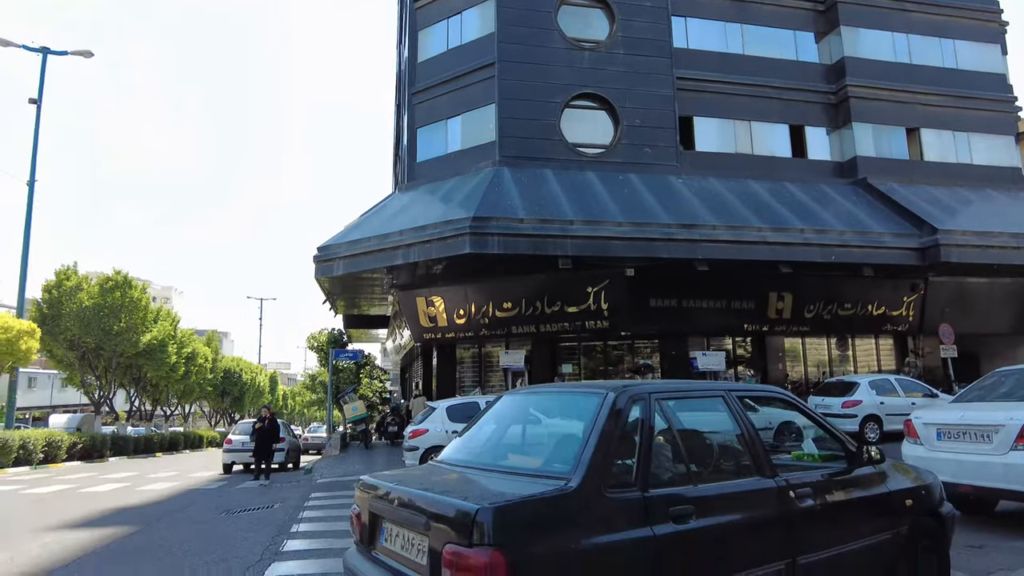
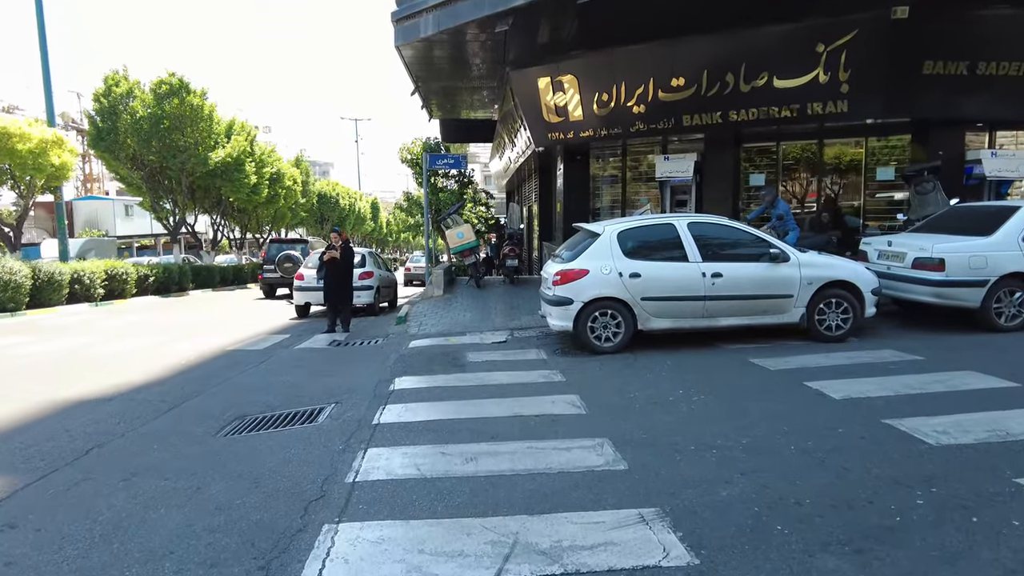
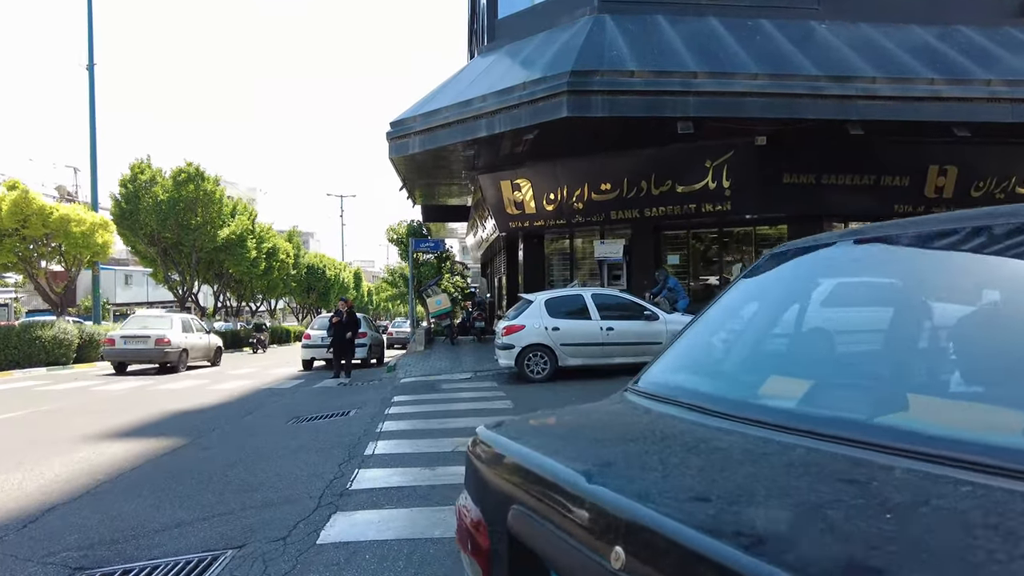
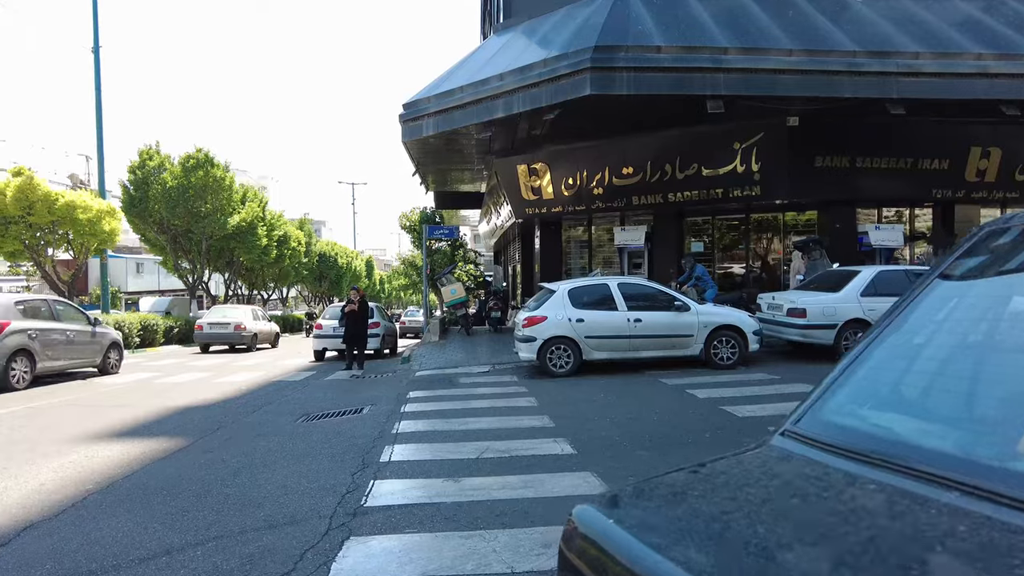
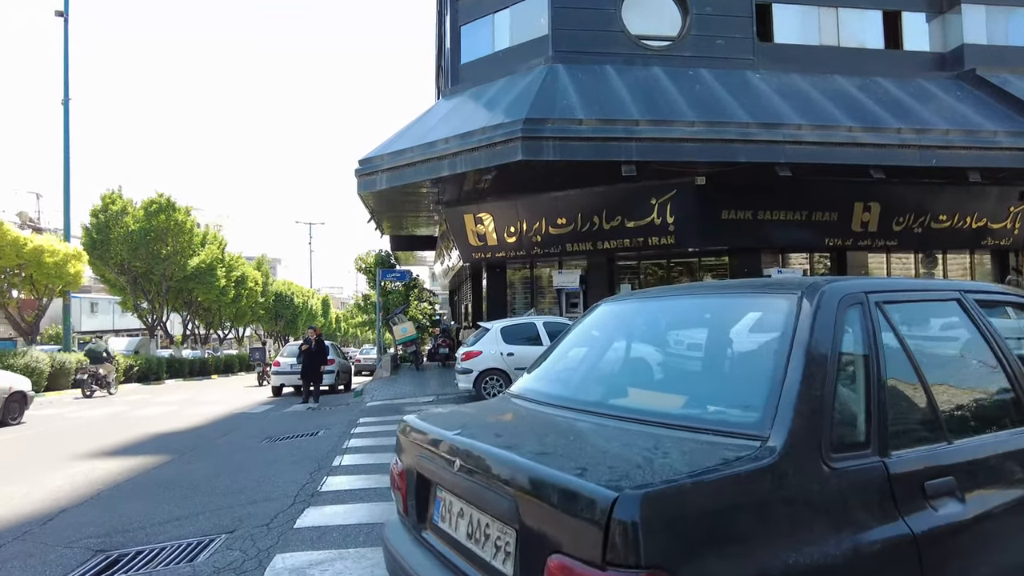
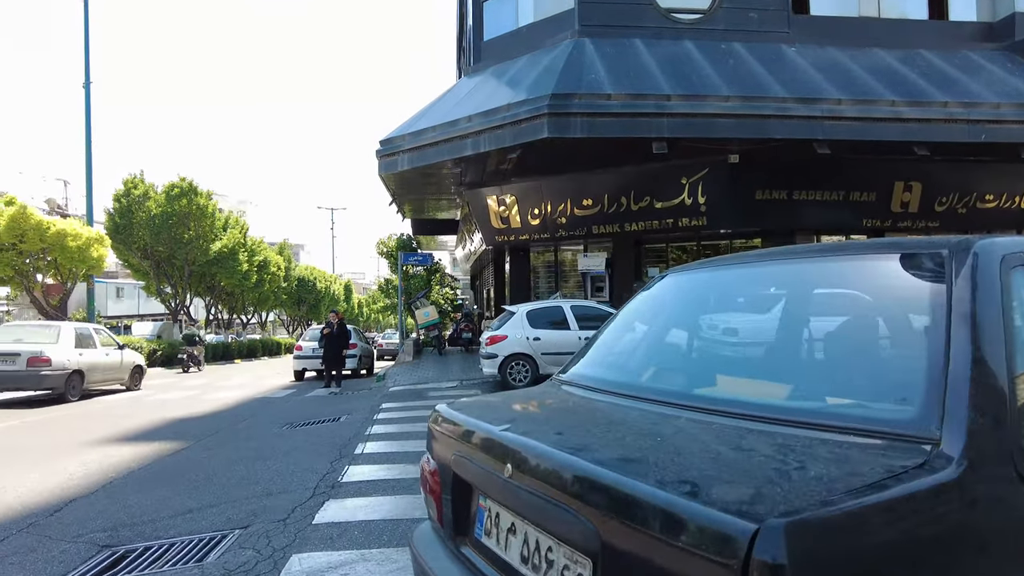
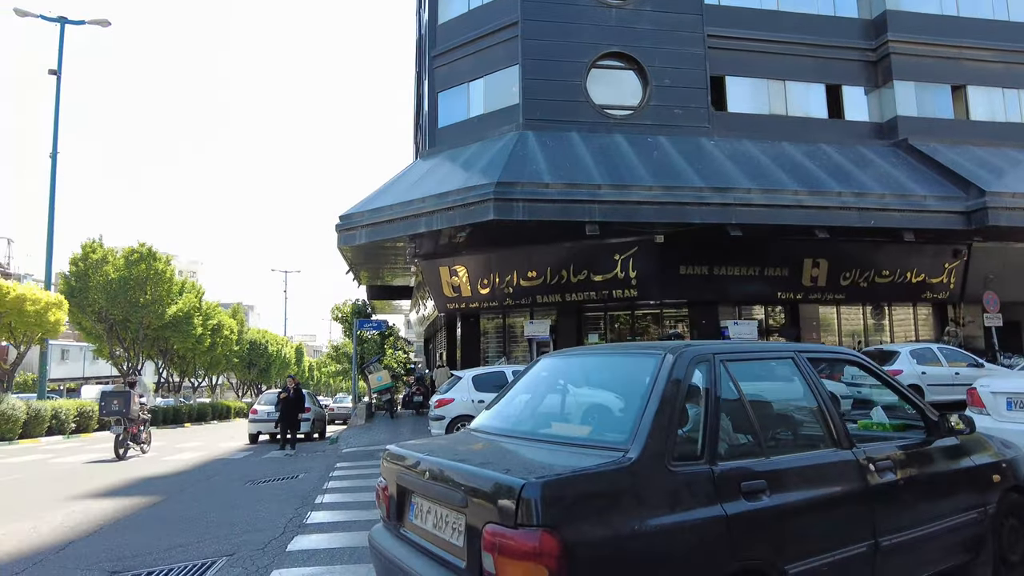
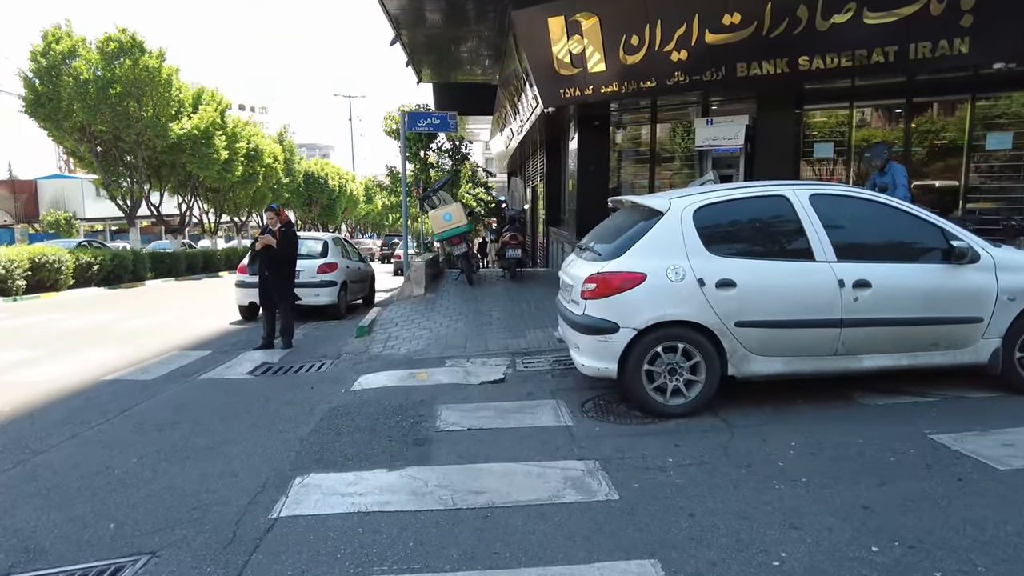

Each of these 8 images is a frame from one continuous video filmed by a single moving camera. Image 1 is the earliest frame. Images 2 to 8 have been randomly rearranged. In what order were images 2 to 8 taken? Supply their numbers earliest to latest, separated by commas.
7, 5, 6, 3, 4, 2, 8
